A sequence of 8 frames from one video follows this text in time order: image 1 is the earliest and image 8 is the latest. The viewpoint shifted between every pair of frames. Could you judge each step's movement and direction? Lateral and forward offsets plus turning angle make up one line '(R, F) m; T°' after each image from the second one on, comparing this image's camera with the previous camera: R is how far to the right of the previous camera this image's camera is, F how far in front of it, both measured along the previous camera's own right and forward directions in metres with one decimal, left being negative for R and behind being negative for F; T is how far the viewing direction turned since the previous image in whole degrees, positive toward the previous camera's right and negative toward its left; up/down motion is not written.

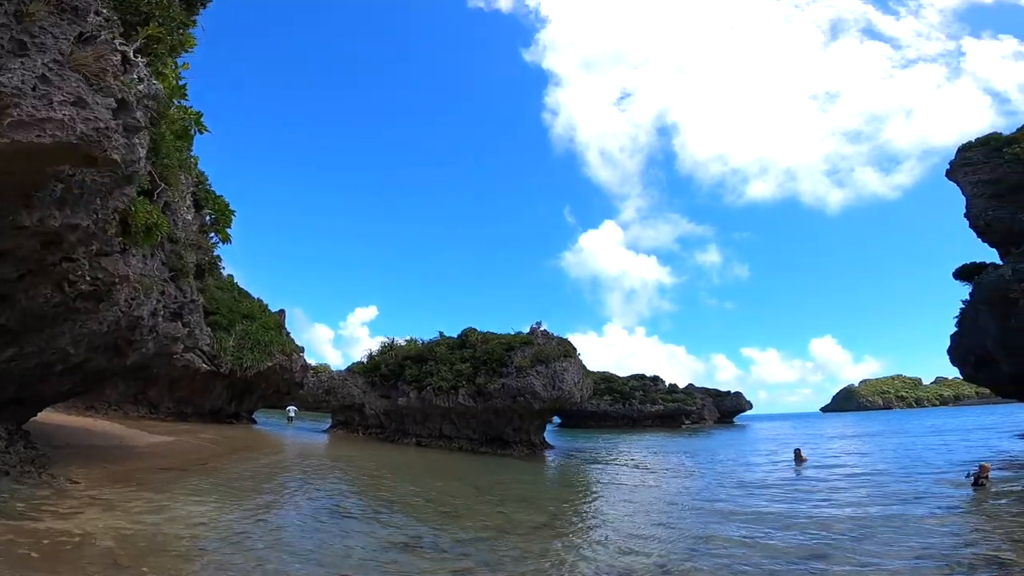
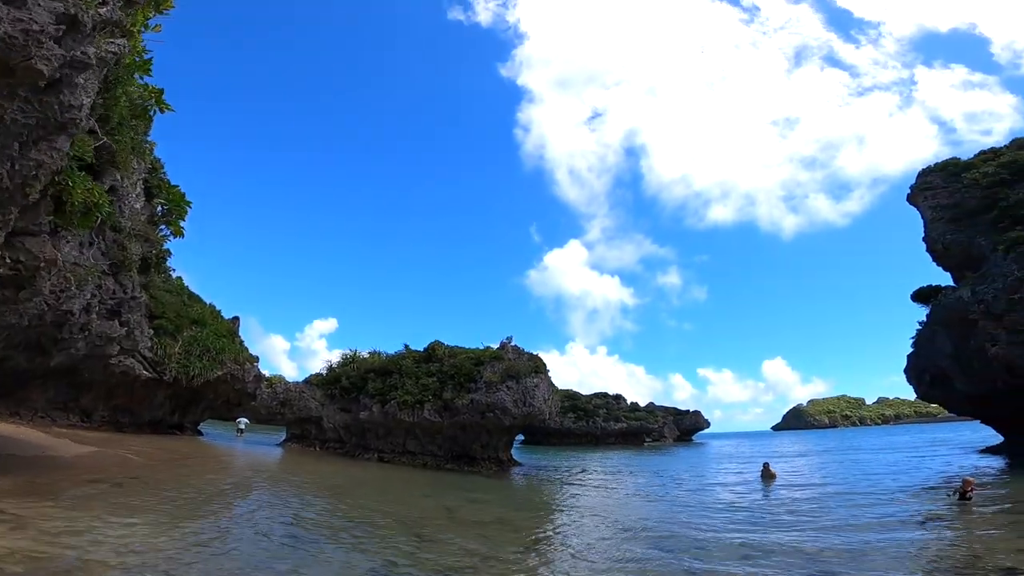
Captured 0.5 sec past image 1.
(-0.3, +0.6) m; +3°
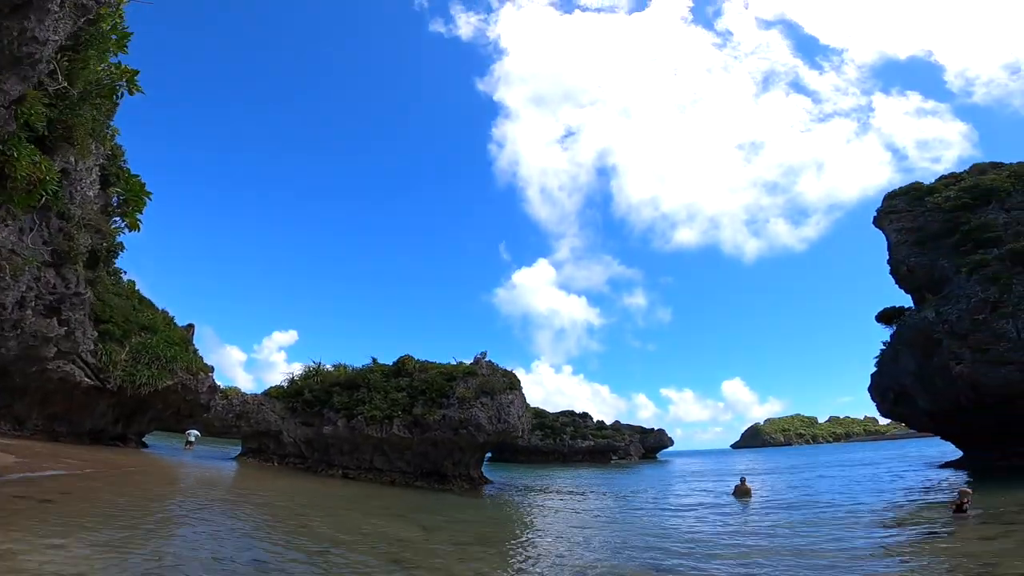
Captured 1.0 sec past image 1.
(-0.3, +0.5) m; +3°
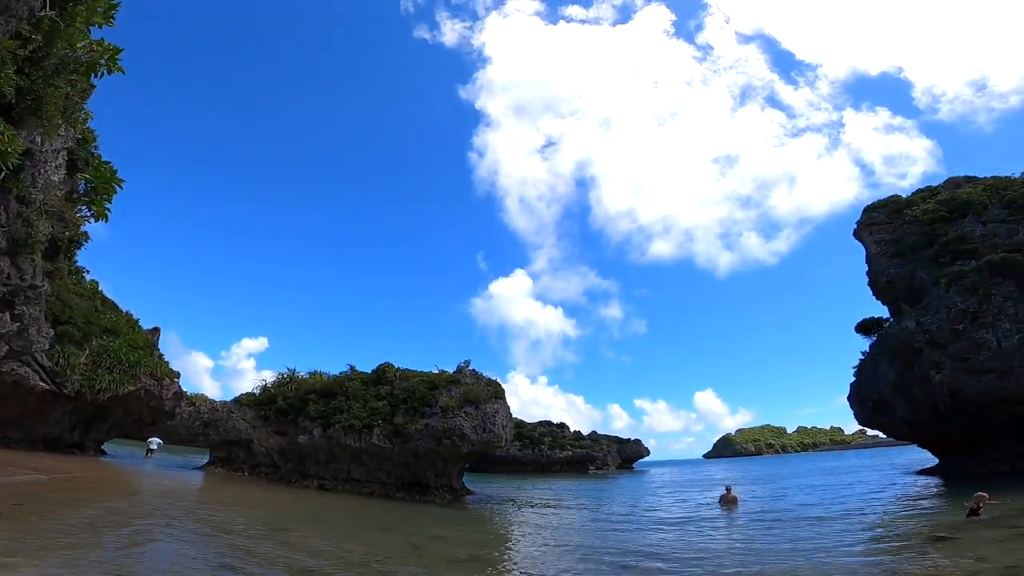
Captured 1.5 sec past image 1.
(-0.3, +0.5) m; +2°
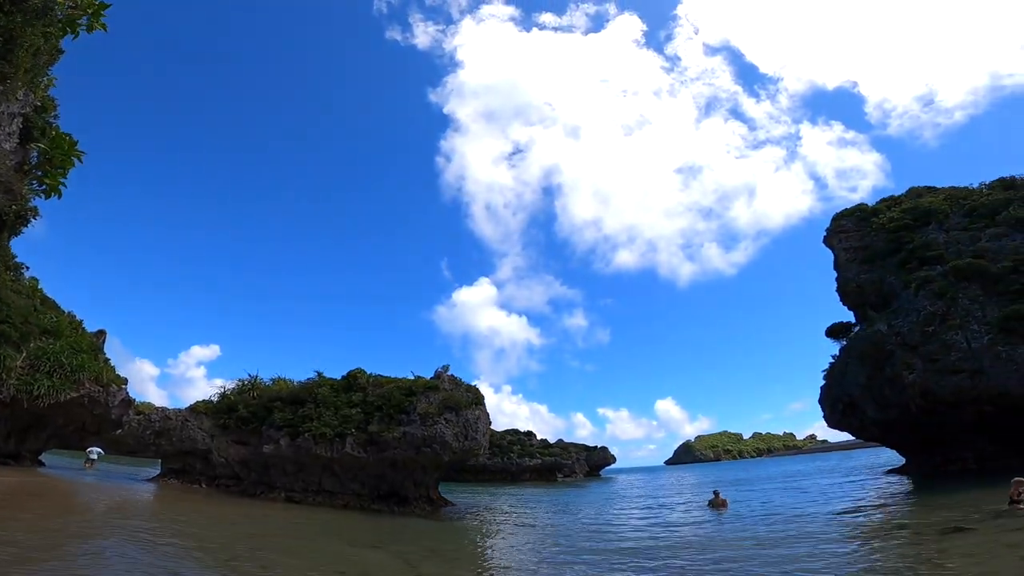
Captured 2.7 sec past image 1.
(-0.6, +0.7) m; +3°
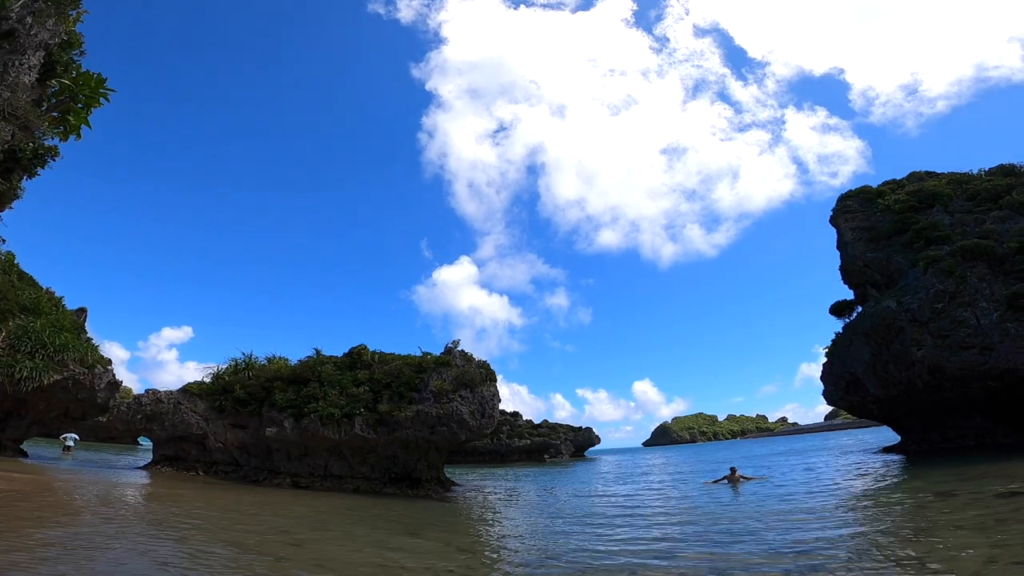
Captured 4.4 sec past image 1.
(-1.0, +0.6) m; +2°
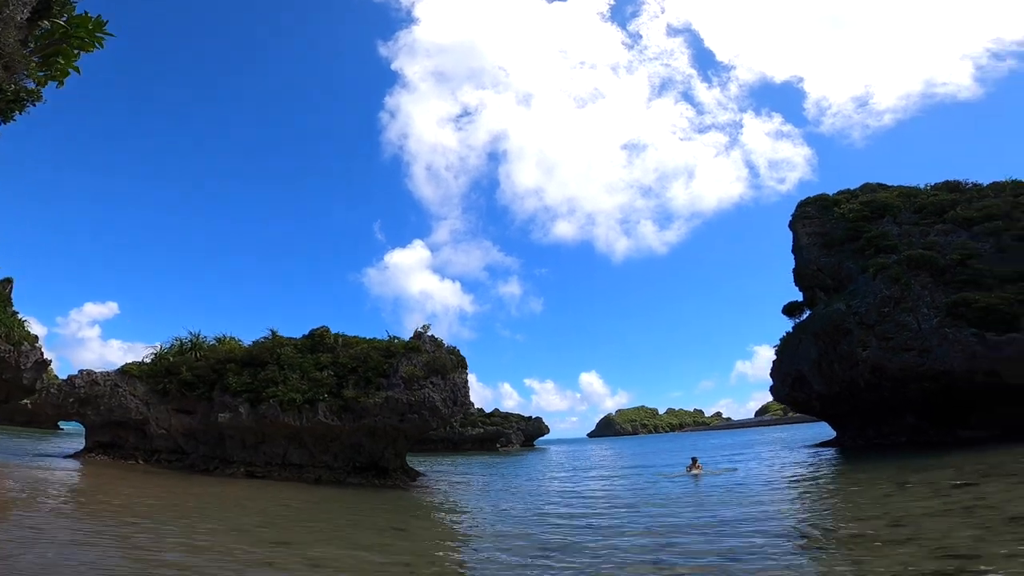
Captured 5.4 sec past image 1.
(-0.7, +0.5) m; +5°
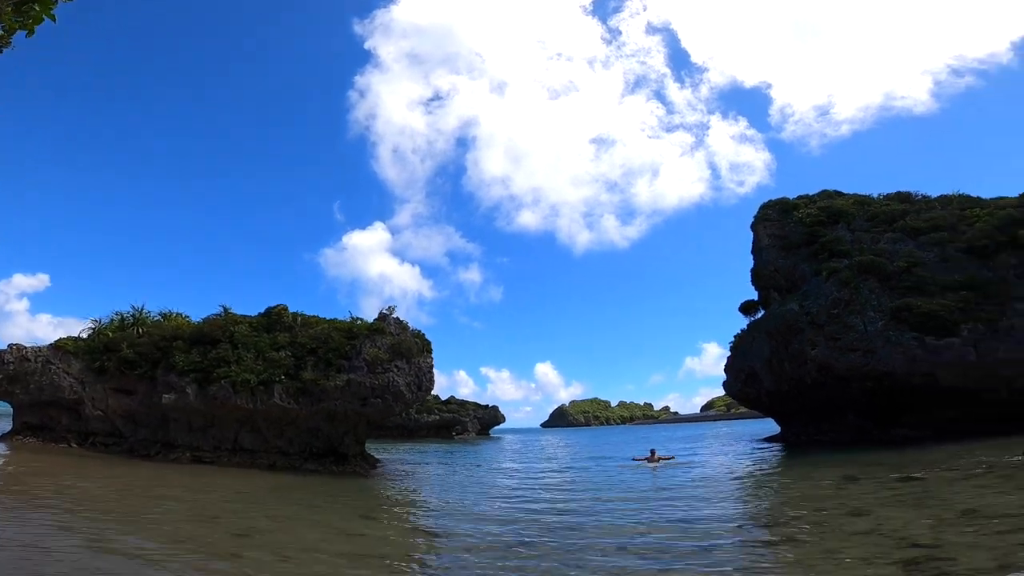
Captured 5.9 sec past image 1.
(-0.3, +0.4) m; +4°
